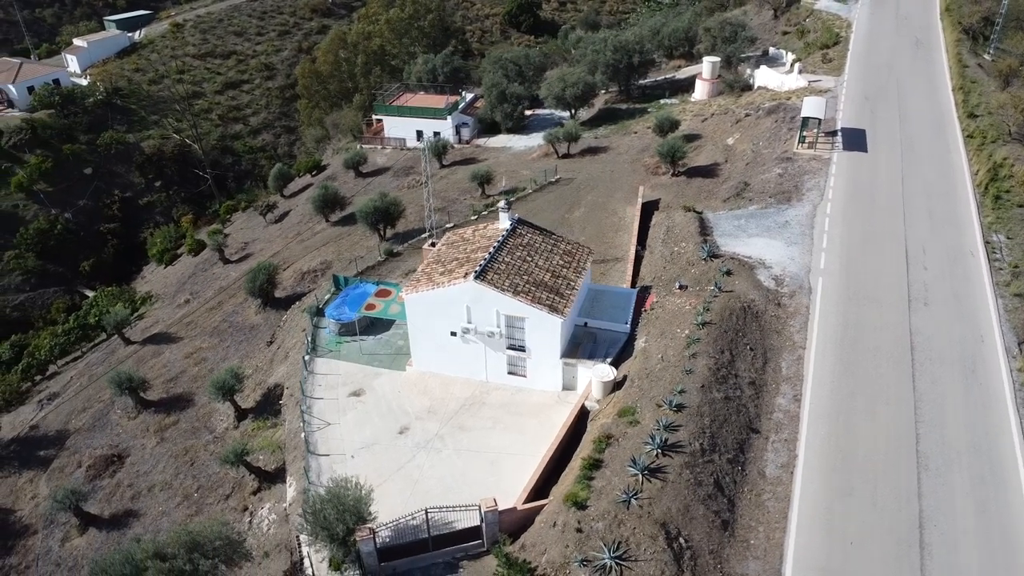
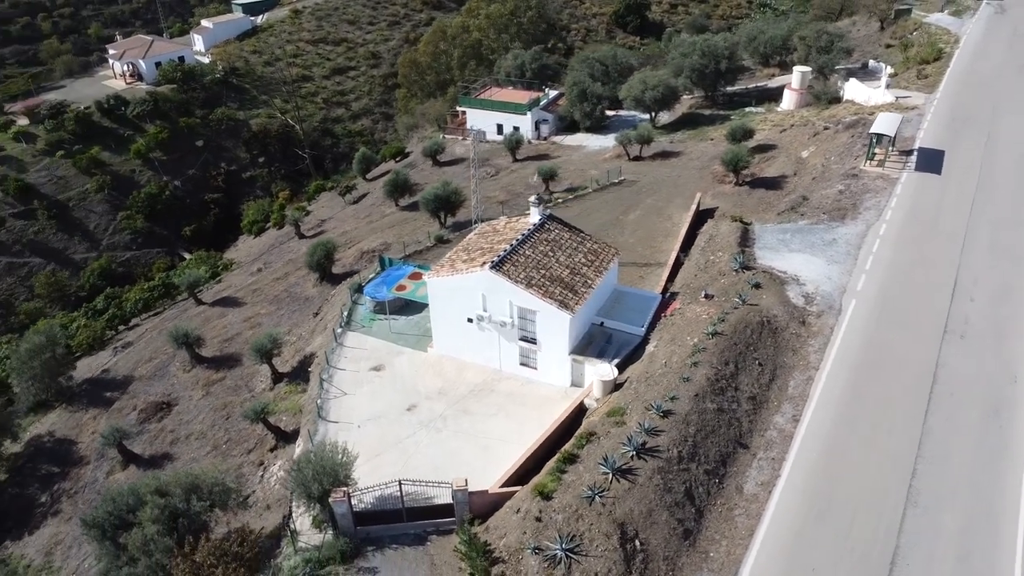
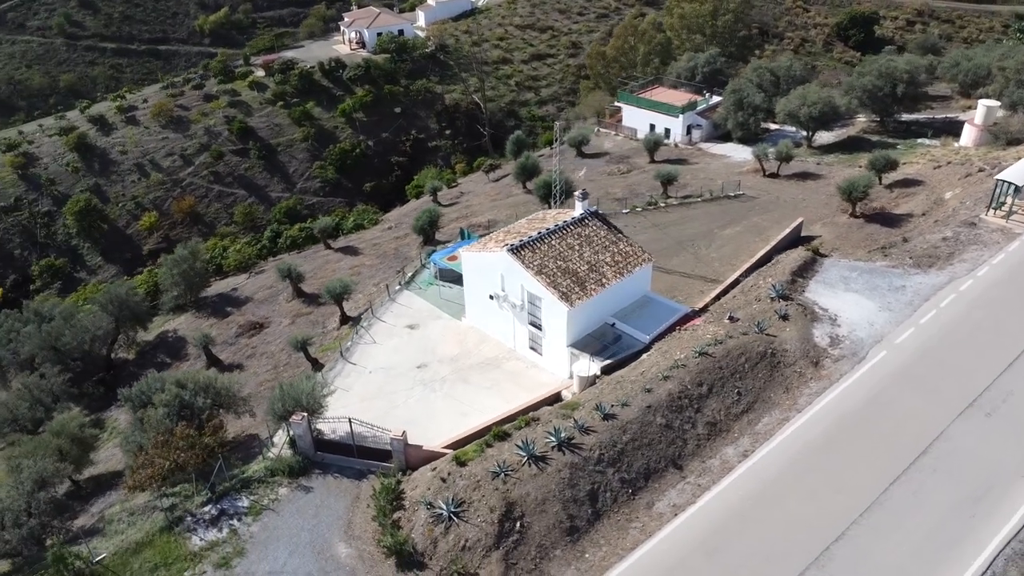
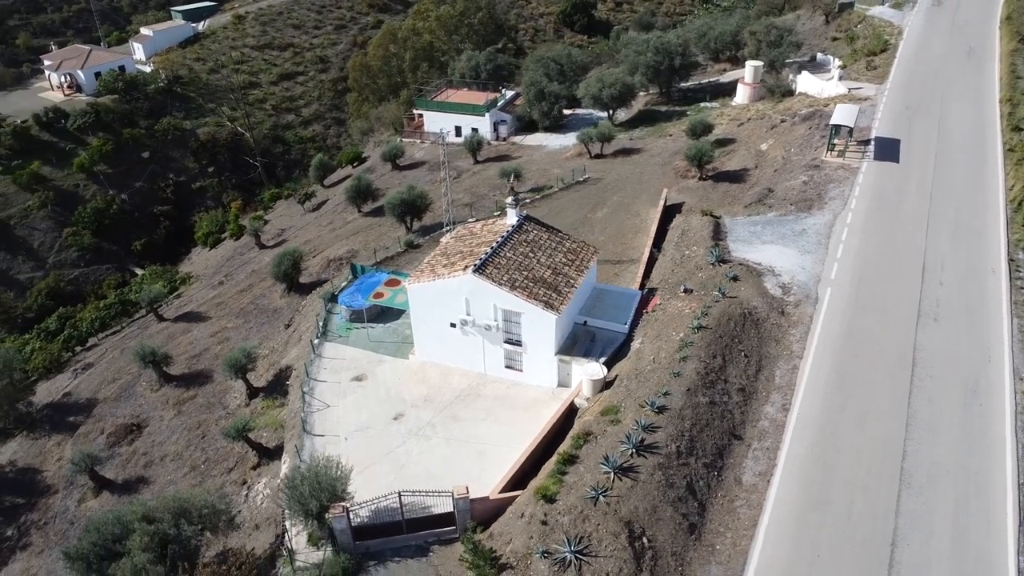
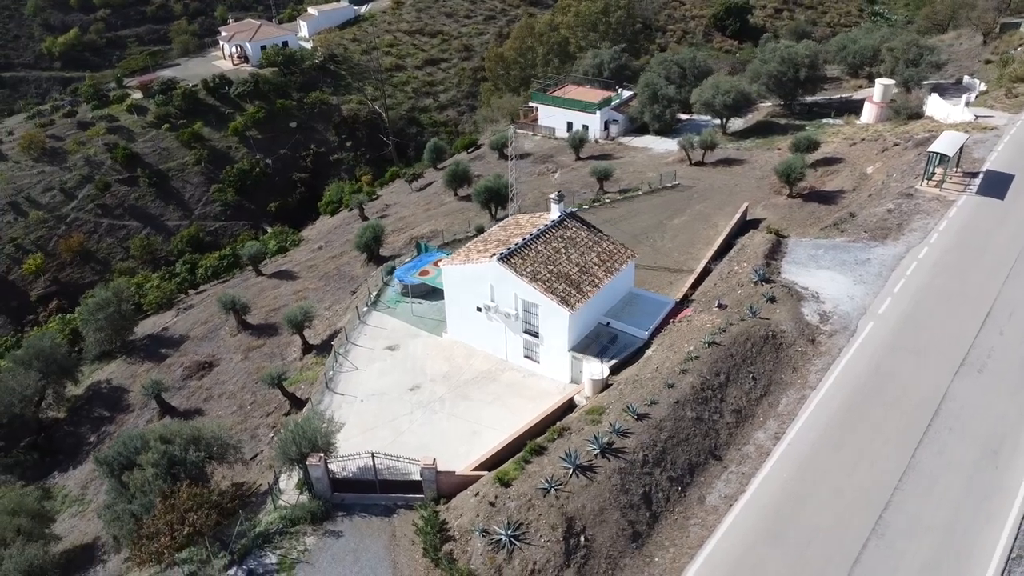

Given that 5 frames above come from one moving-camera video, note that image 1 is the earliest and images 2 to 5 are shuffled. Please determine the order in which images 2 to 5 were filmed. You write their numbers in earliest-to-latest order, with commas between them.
4, 2, 5, 3
